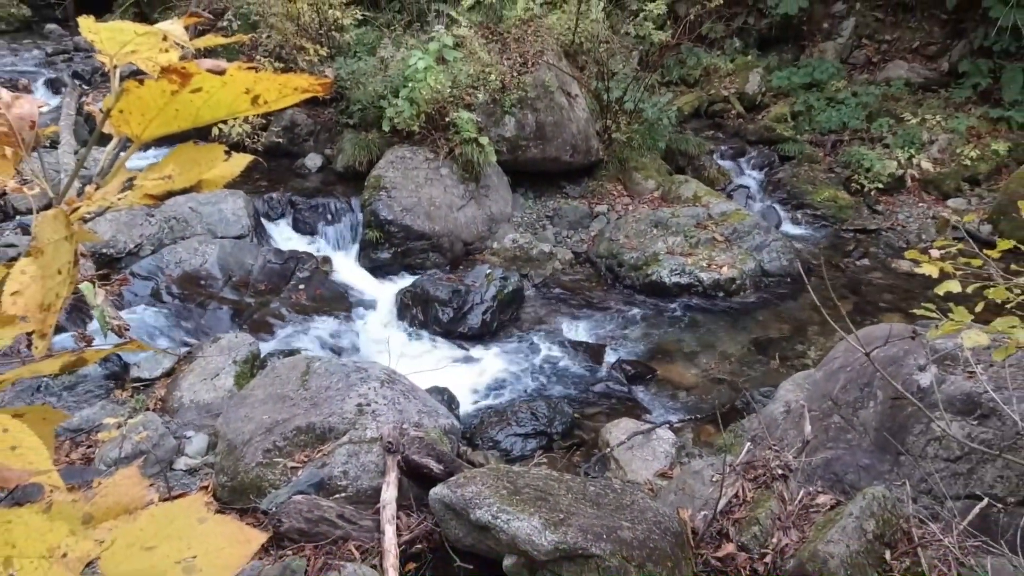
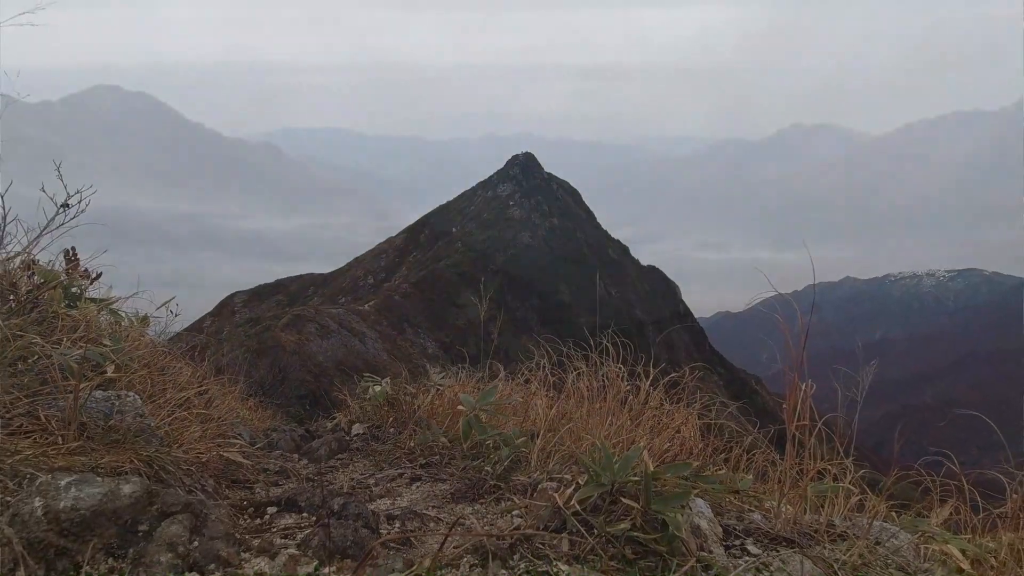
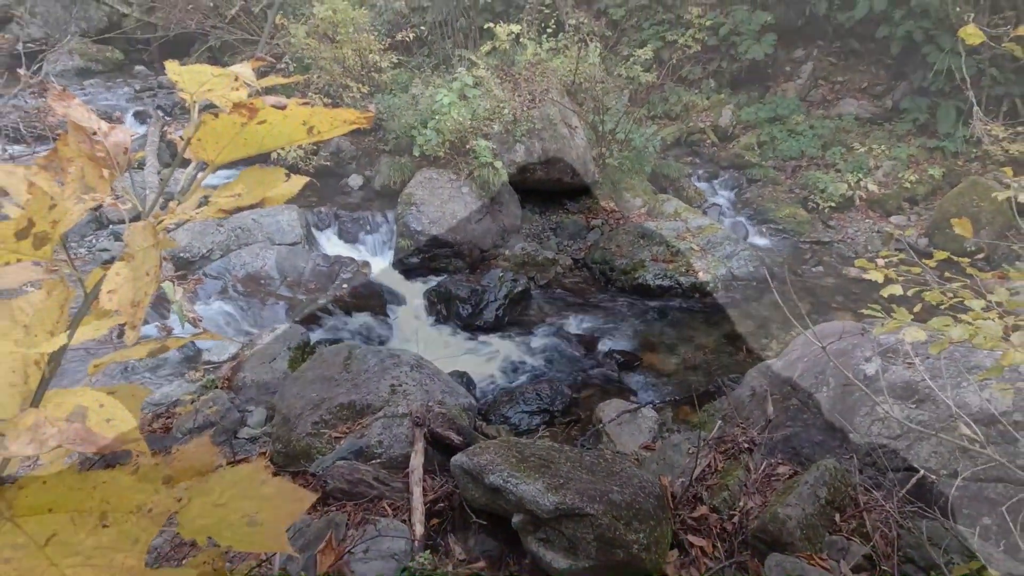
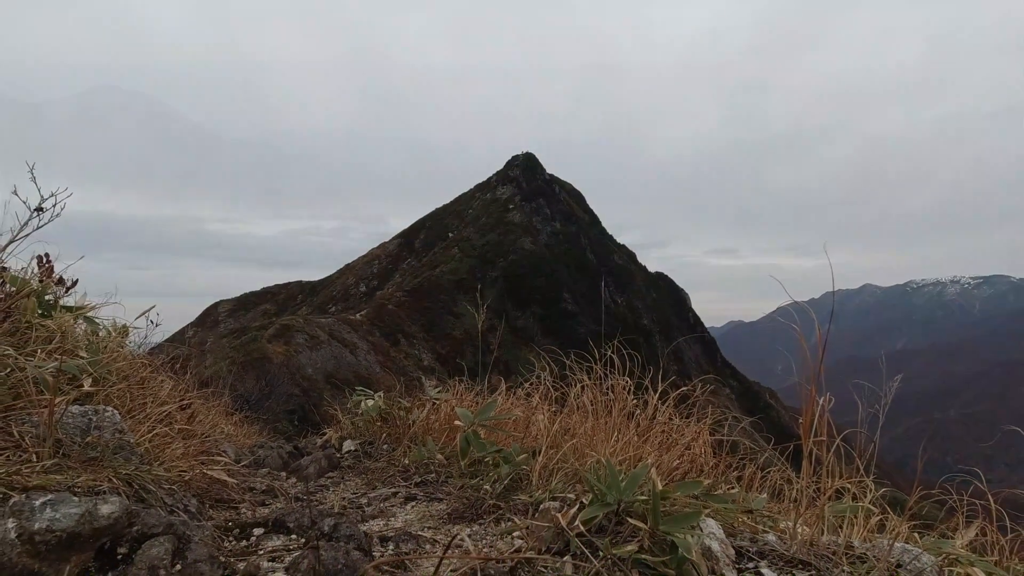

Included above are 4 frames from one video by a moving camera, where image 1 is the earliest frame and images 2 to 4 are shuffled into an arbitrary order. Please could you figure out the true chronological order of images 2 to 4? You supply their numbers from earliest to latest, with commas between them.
3, 4, 2
